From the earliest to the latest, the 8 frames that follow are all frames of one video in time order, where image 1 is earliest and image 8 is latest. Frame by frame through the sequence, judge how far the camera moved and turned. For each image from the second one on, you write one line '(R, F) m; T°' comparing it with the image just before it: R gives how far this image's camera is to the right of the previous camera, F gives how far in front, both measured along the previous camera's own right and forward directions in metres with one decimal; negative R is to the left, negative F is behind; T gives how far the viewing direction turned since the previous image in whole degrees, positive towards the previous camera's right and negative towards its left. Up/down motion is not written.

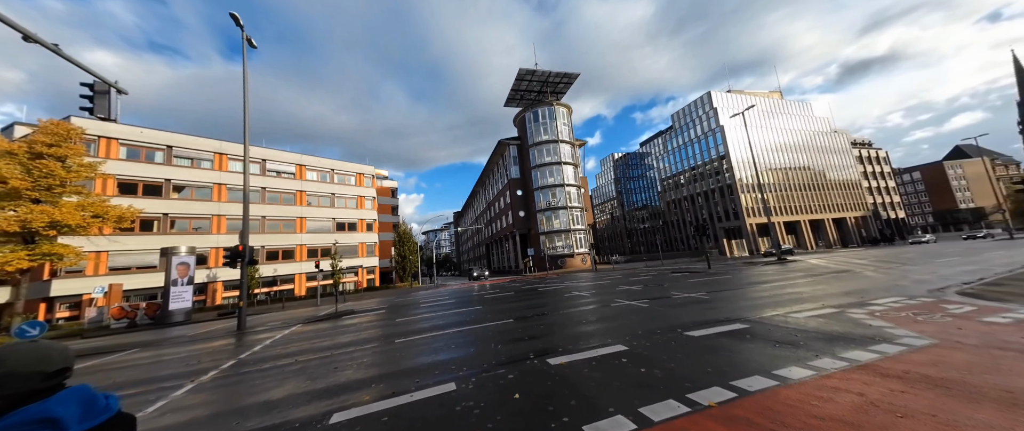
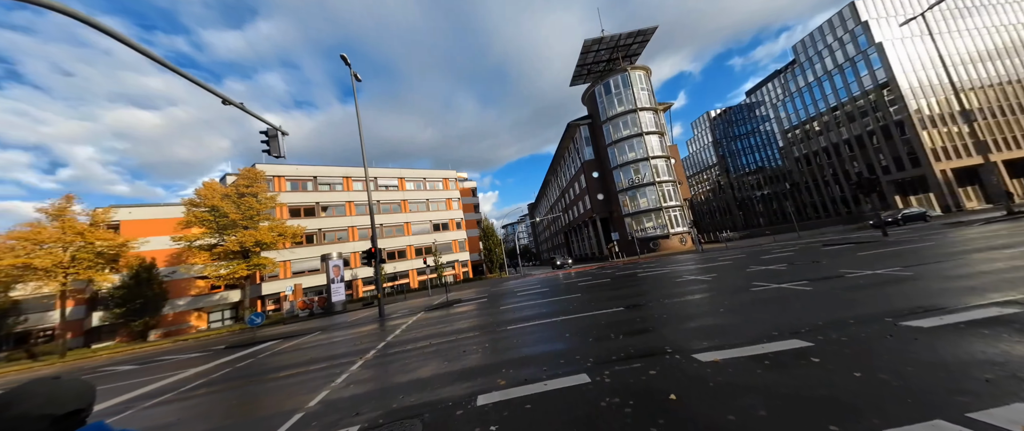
(-0.3, +0.2) m; -16°
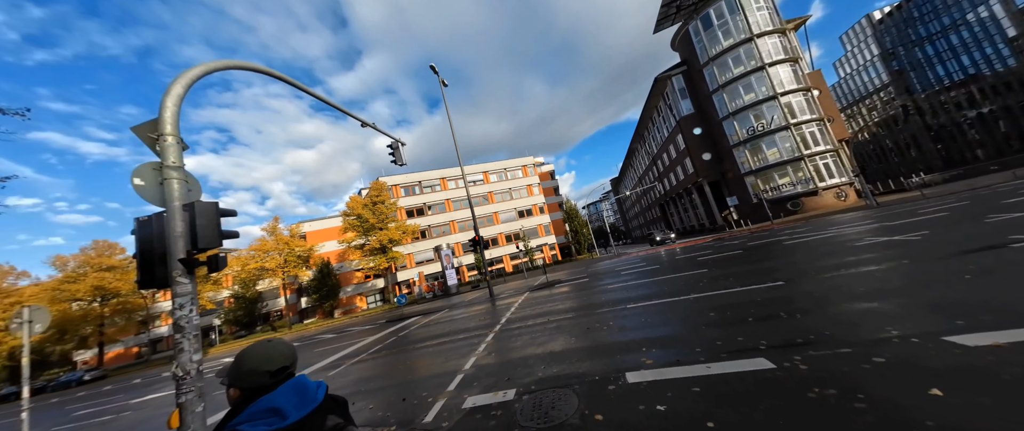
(-0.4, 0.0) m; -17°
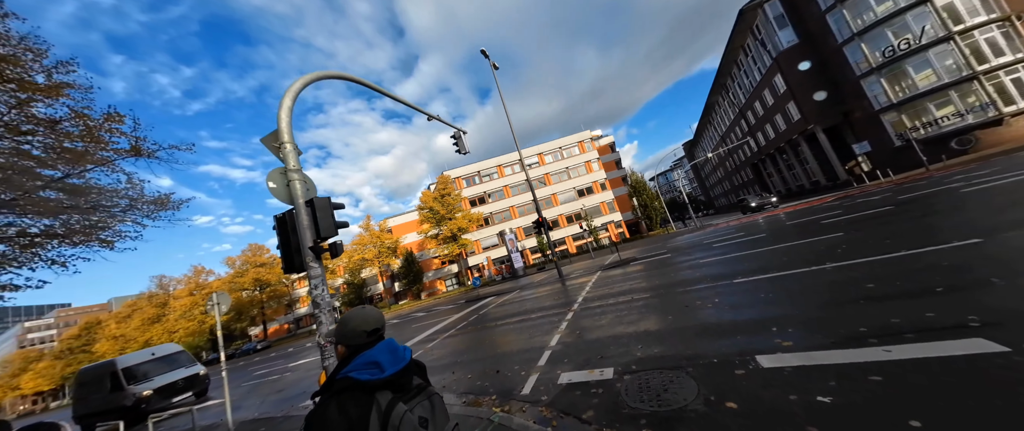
(-0.3, +0.2) m; -12°
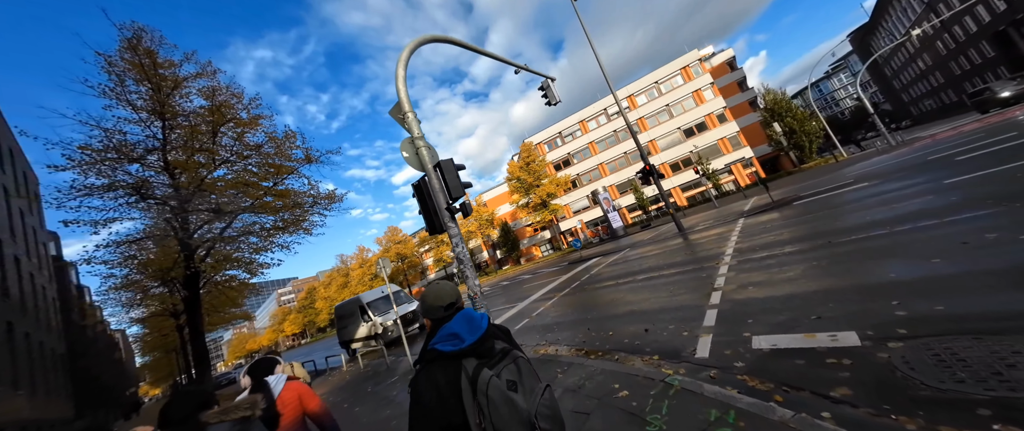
(-0.5, +0.4) m; -19°
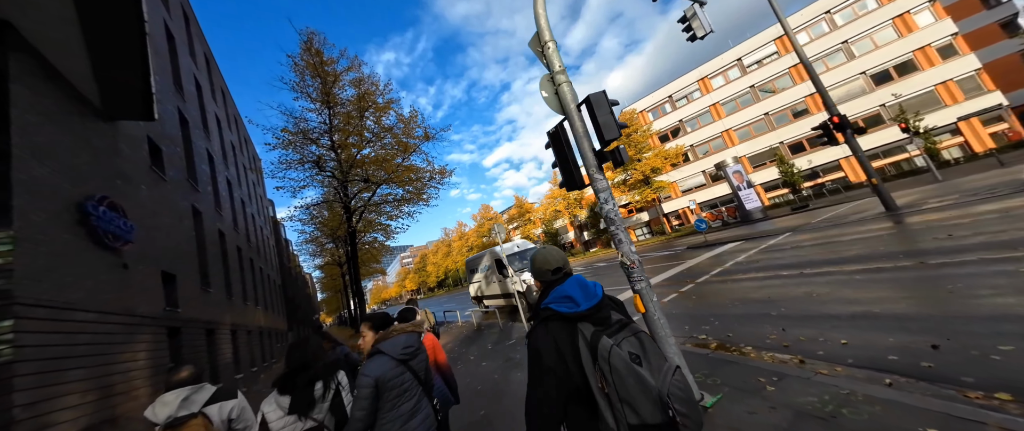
(-0.8, +0.5) m; -18°
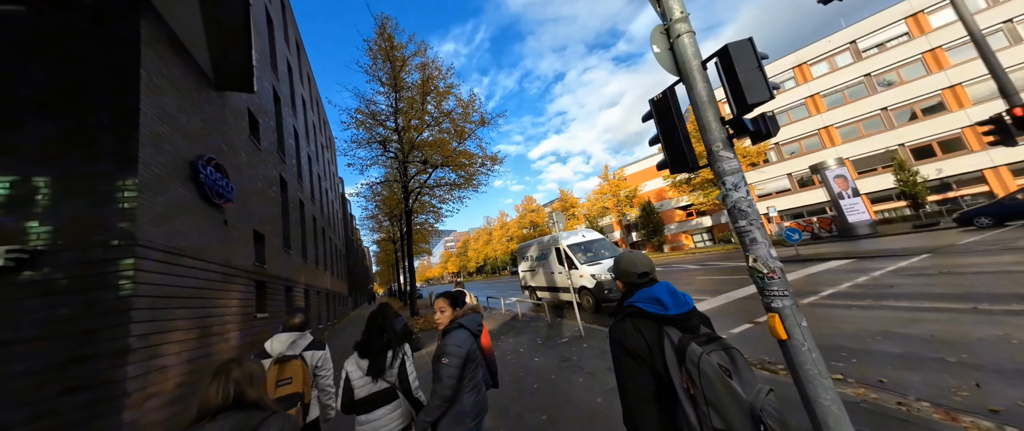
(-0.4, +0.4) m; -9°
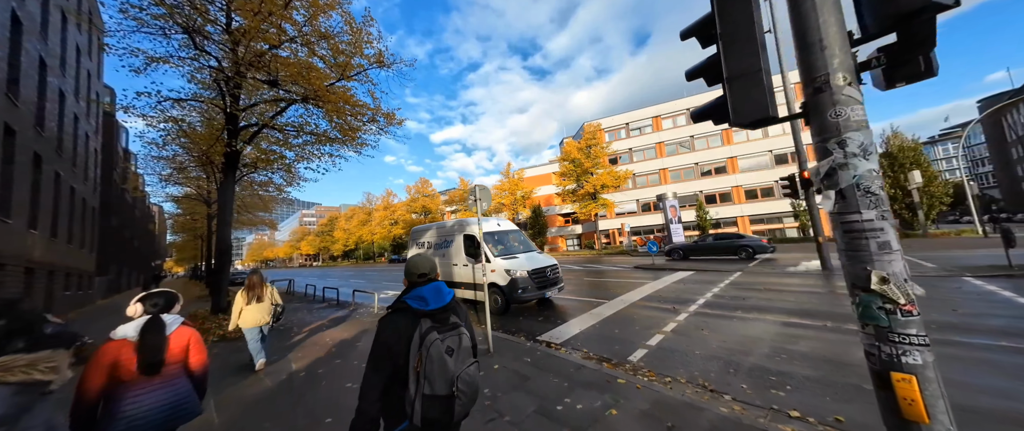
(-0.2, +1.7) m; +23°
